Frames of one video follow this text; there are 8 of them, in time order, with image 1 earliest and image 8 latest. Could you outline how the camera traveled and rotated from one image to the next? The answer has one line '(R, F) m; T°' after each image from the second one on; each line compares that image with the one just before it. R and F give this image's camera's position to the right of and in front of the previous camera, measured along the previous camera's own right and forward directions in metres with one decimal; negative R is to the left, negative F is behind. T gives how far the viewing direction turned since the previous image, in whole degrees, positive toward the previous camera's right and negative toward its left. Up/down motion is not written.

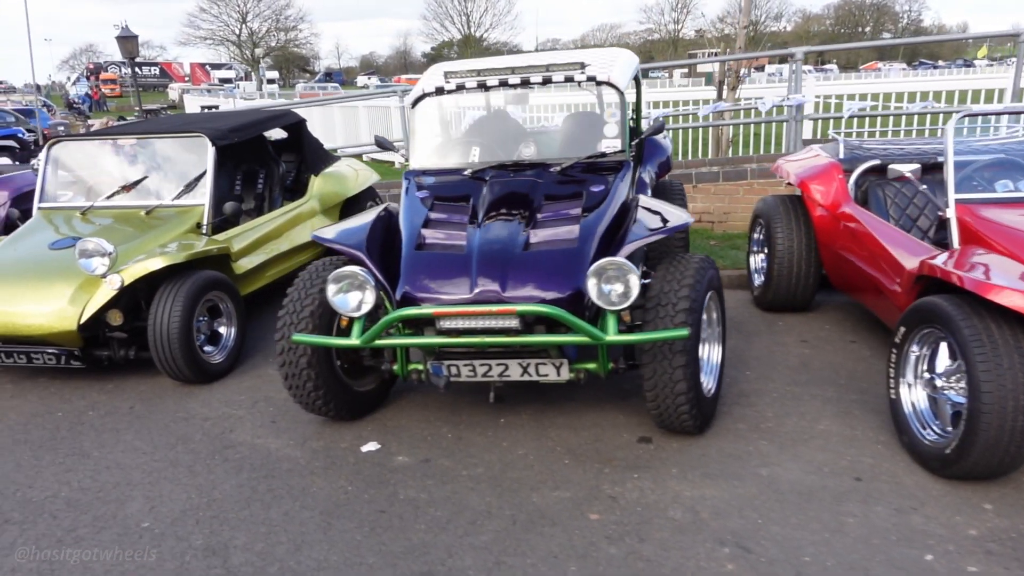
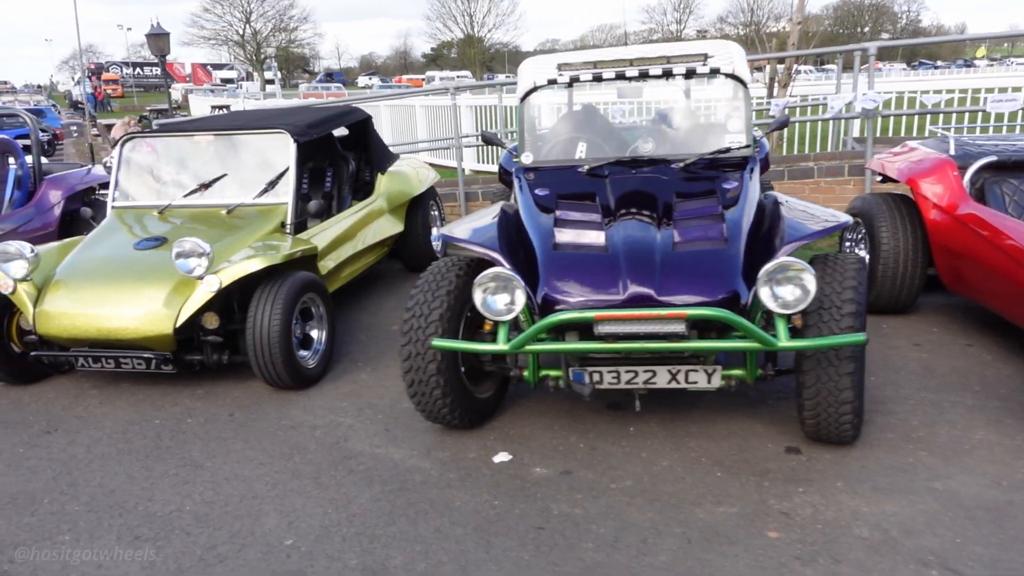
(-0.7, +0.2) m; 0°
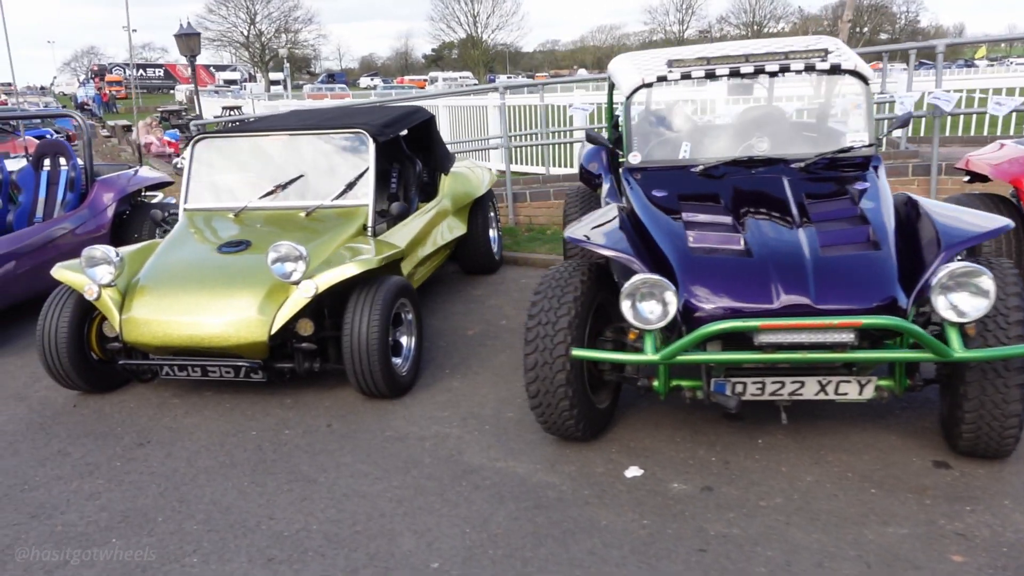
(-0.6, +0.2) m; 0°
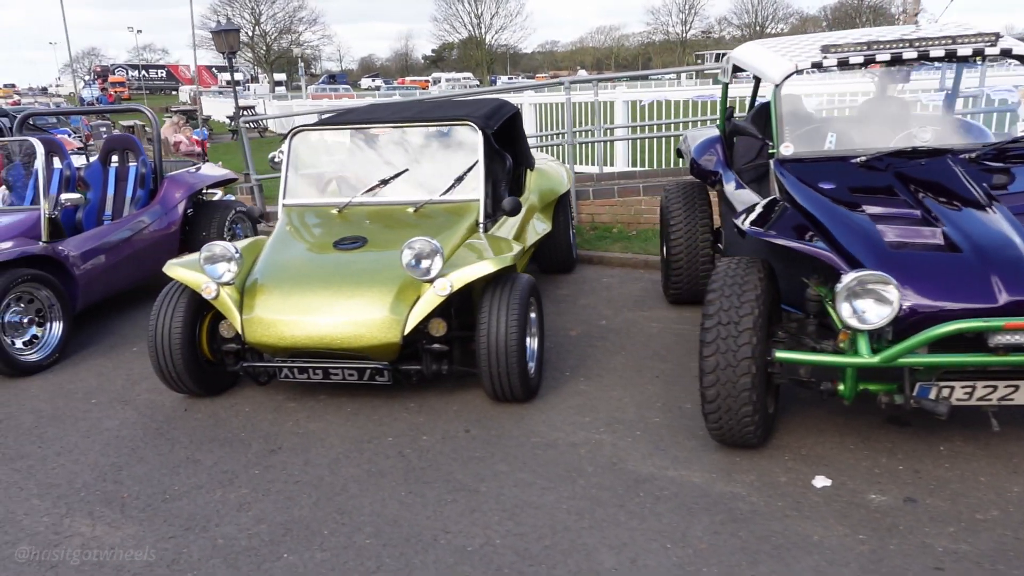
(-0.8, +0.2) m; 0°
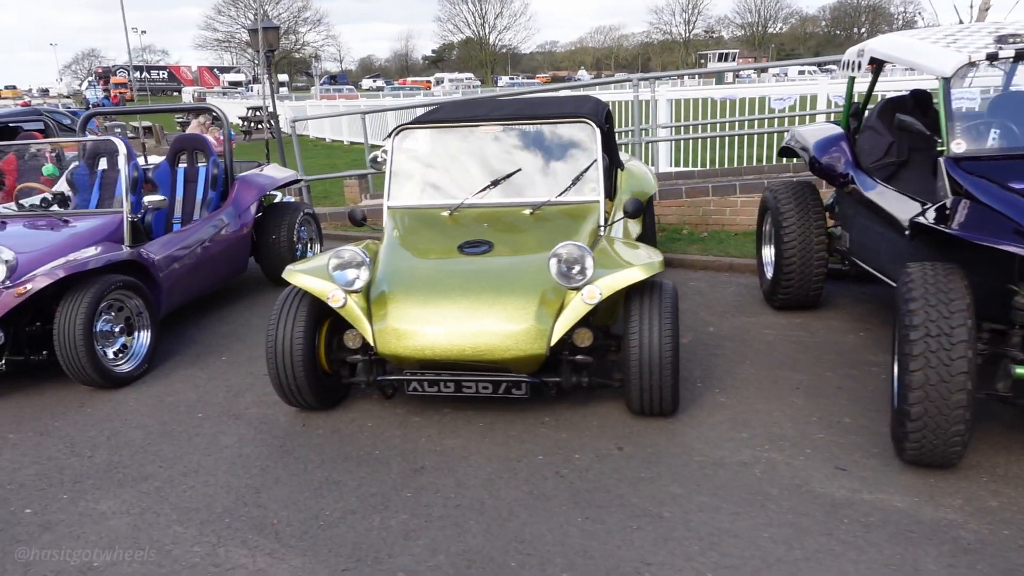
(-0.8, +0.3) m; 0°
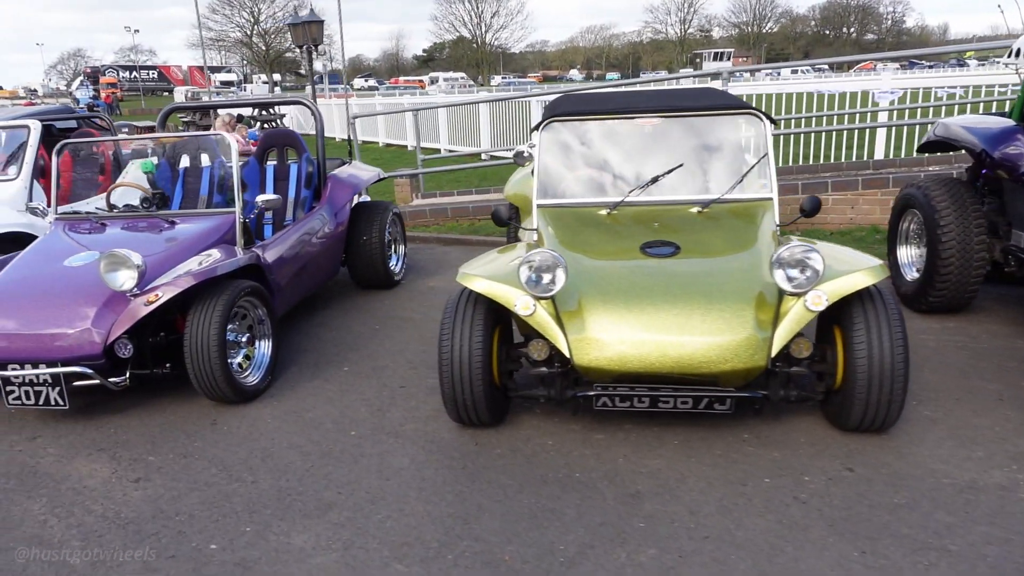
(-1.0, +0.4) m; +1°
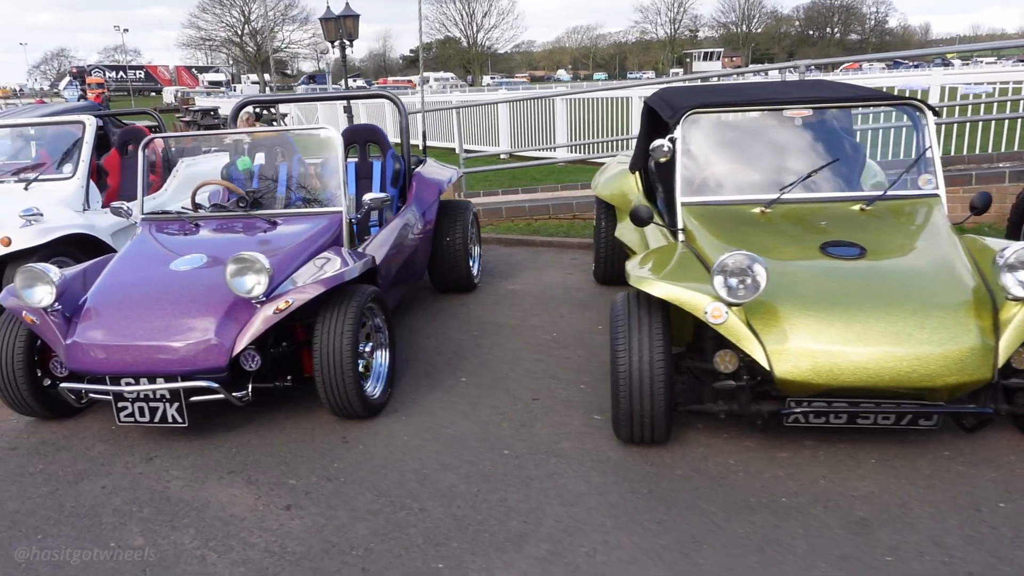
(-0.9, +0.3) m; +1°
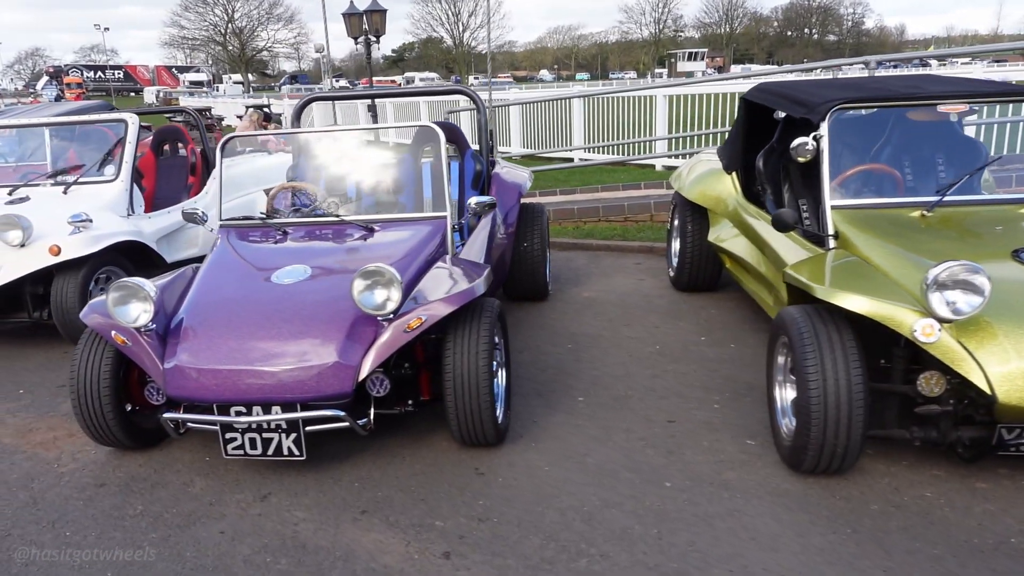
(-0.8, +0.4) m; +1°
